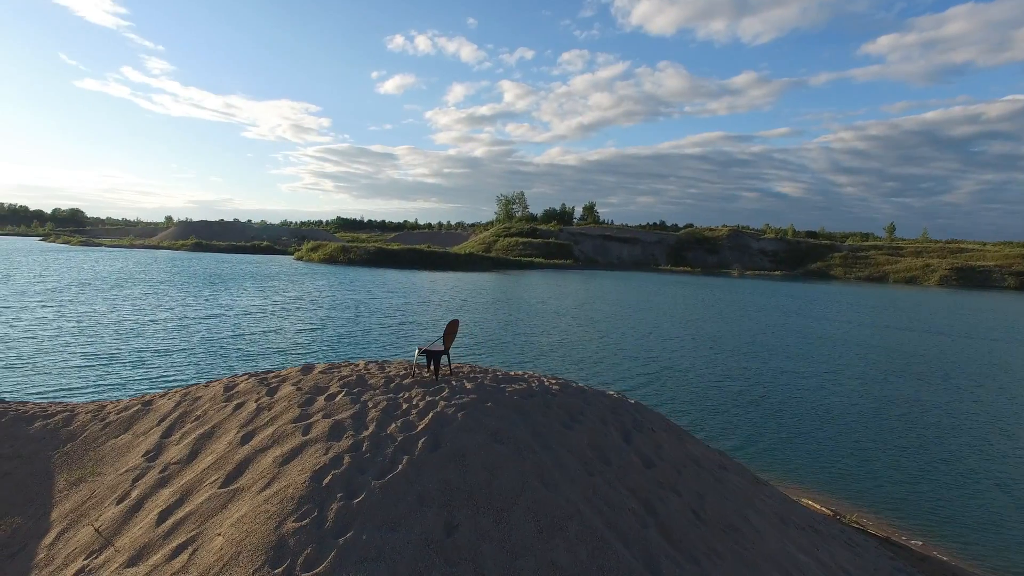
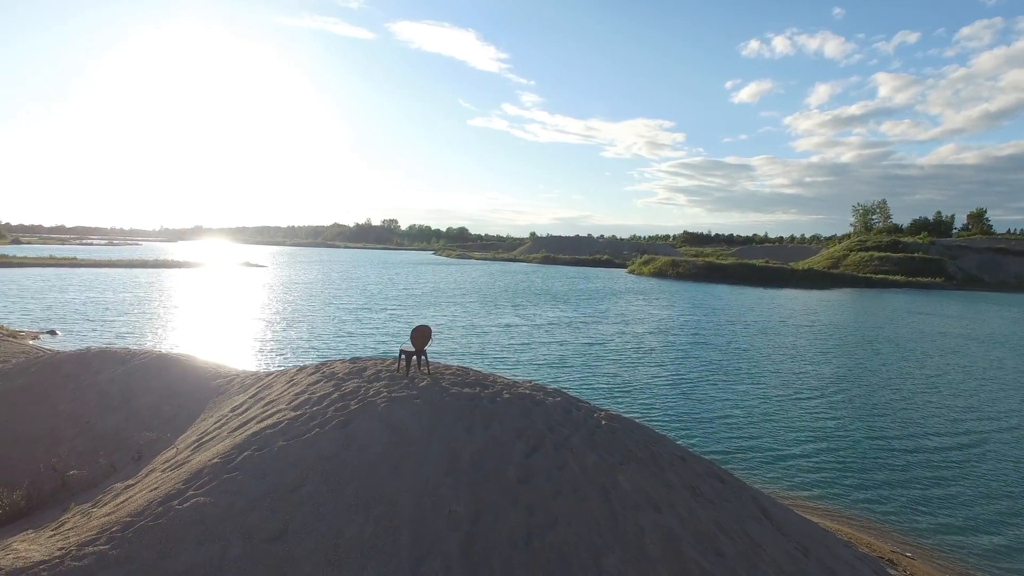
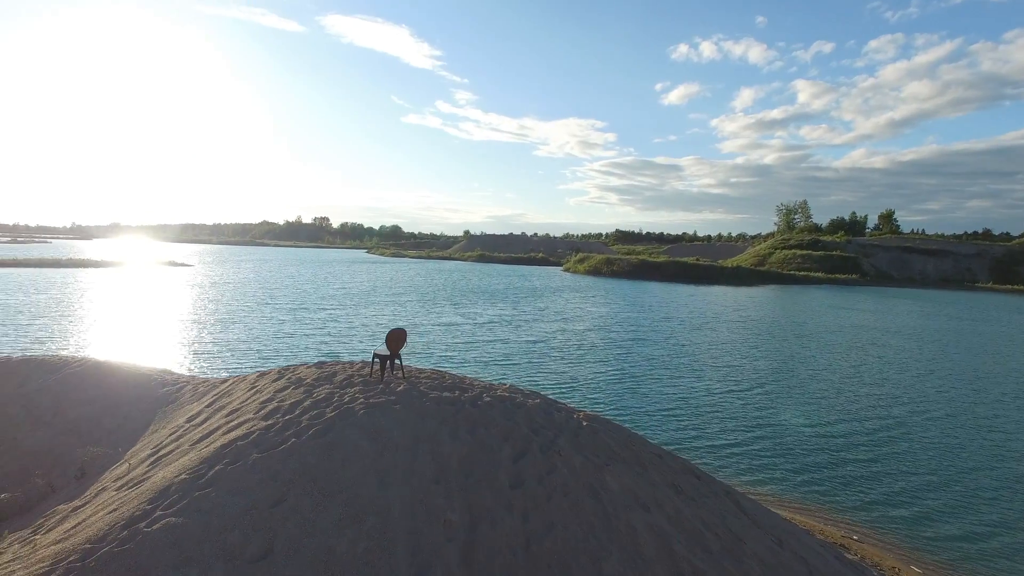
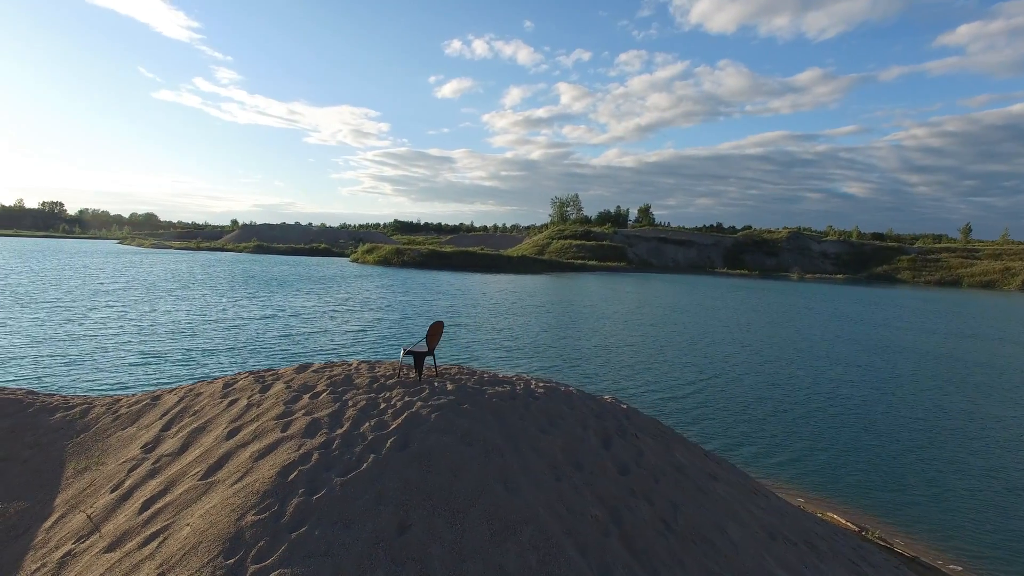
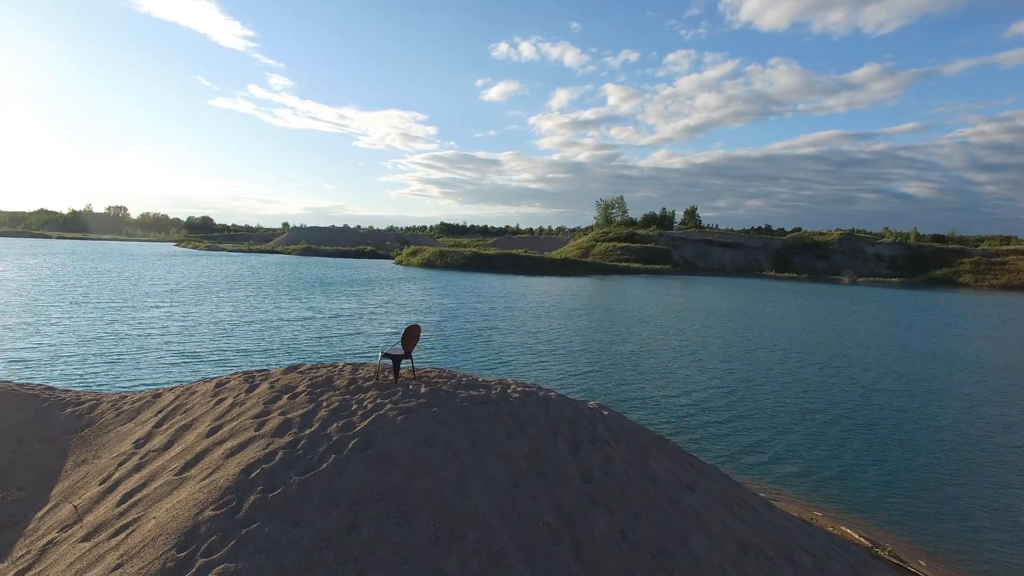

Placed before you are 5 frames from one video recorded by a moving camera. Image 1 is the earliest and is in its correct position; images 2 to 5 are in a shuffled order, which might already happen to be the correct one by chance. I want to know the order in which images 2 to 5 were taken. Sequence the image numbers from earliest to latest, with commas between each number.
4, 5, 3, 2
